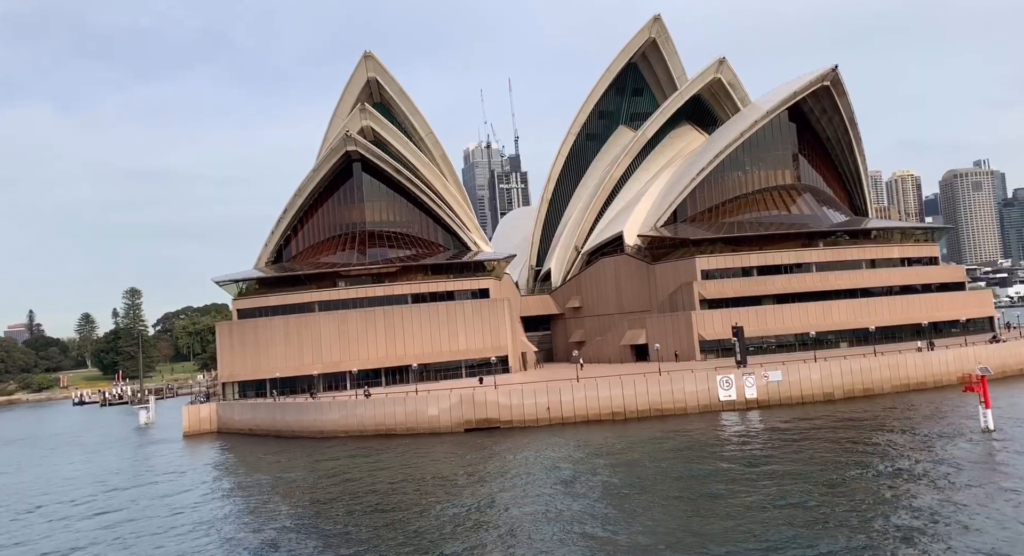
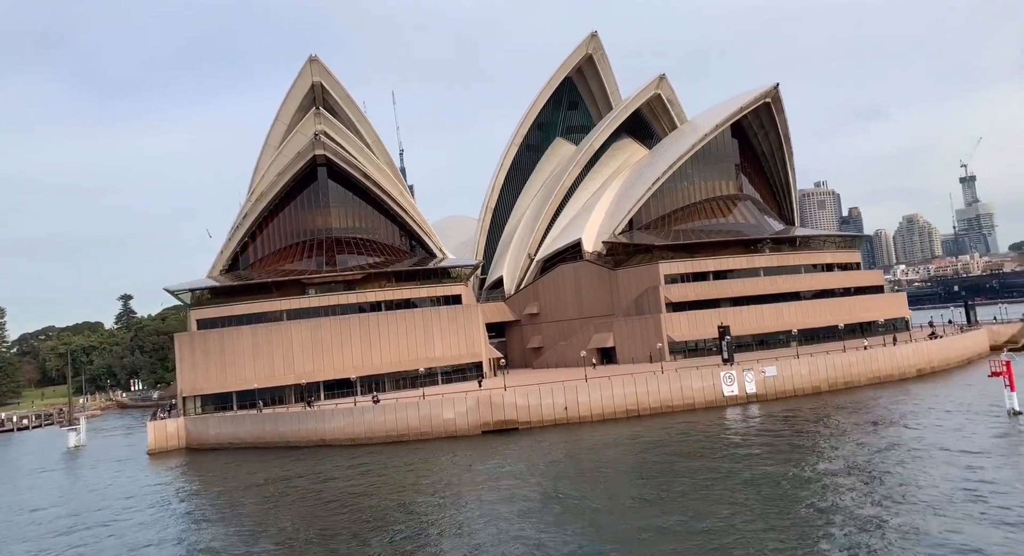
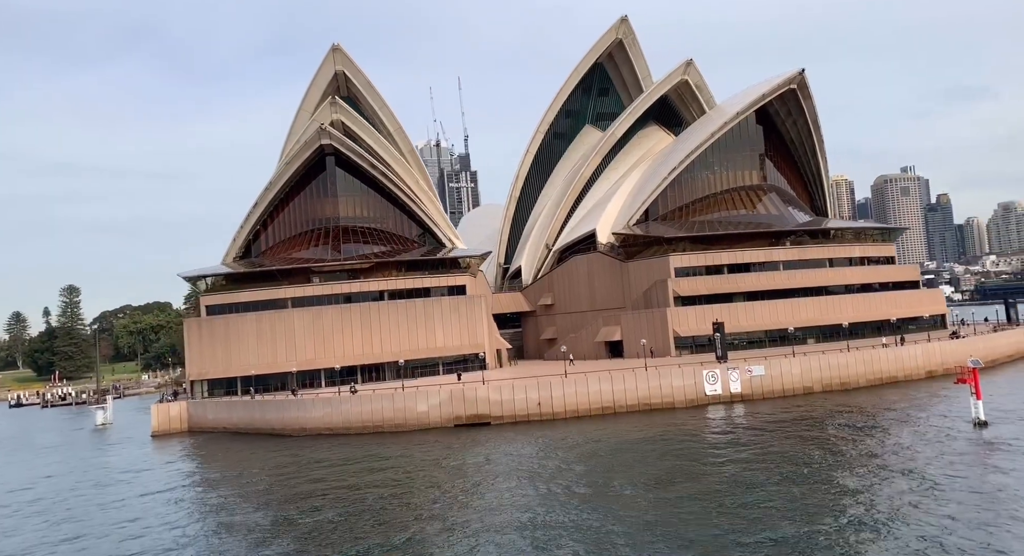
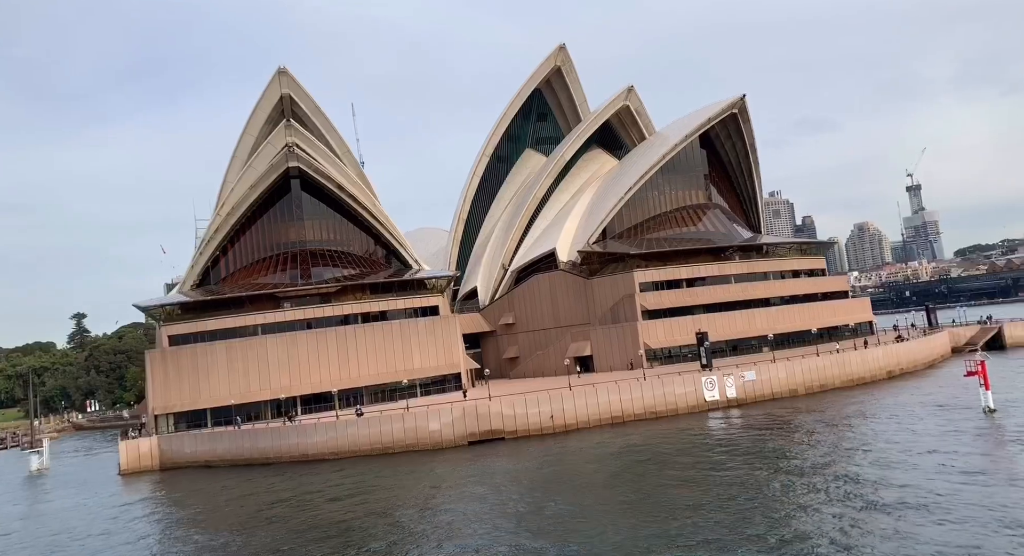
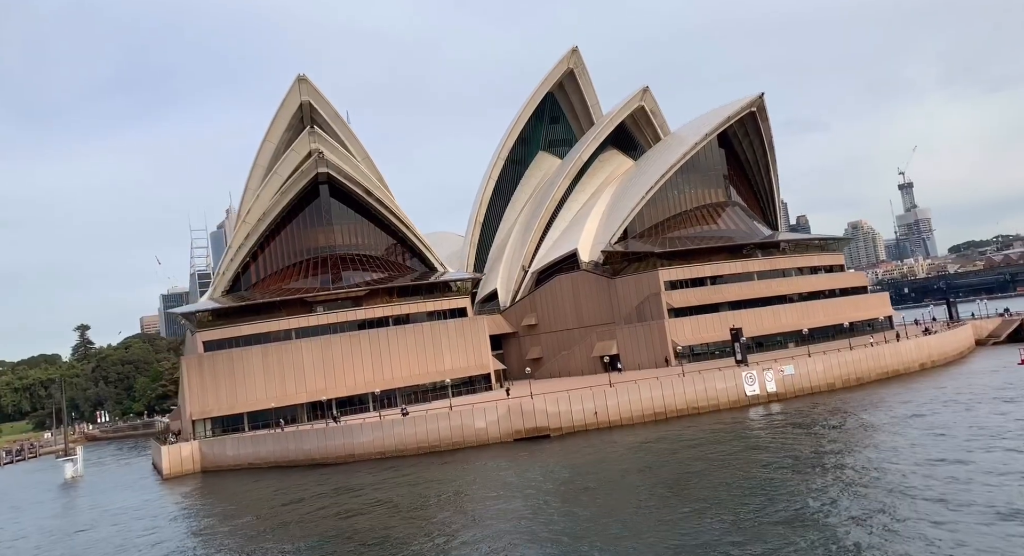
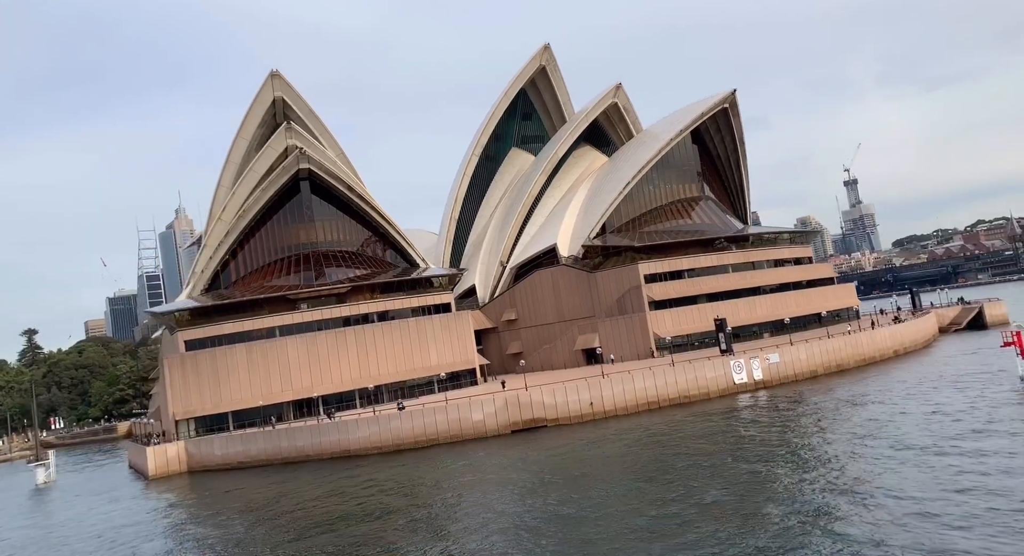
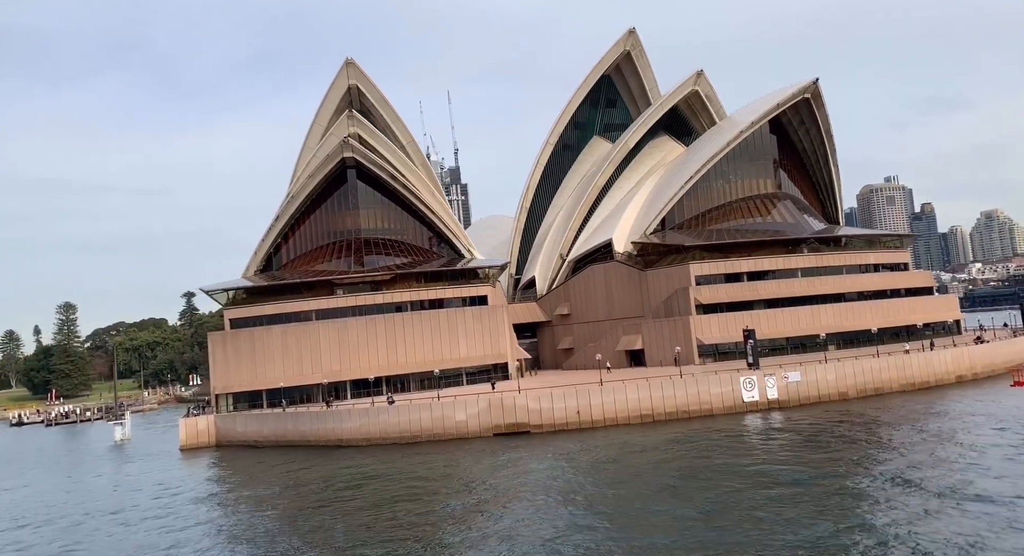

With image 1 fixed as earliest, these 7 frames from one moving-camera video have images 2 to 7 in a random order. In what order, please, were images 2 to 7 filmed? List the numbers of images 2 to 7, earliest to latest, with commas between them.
3, 7, 2, 4, 5, 6
